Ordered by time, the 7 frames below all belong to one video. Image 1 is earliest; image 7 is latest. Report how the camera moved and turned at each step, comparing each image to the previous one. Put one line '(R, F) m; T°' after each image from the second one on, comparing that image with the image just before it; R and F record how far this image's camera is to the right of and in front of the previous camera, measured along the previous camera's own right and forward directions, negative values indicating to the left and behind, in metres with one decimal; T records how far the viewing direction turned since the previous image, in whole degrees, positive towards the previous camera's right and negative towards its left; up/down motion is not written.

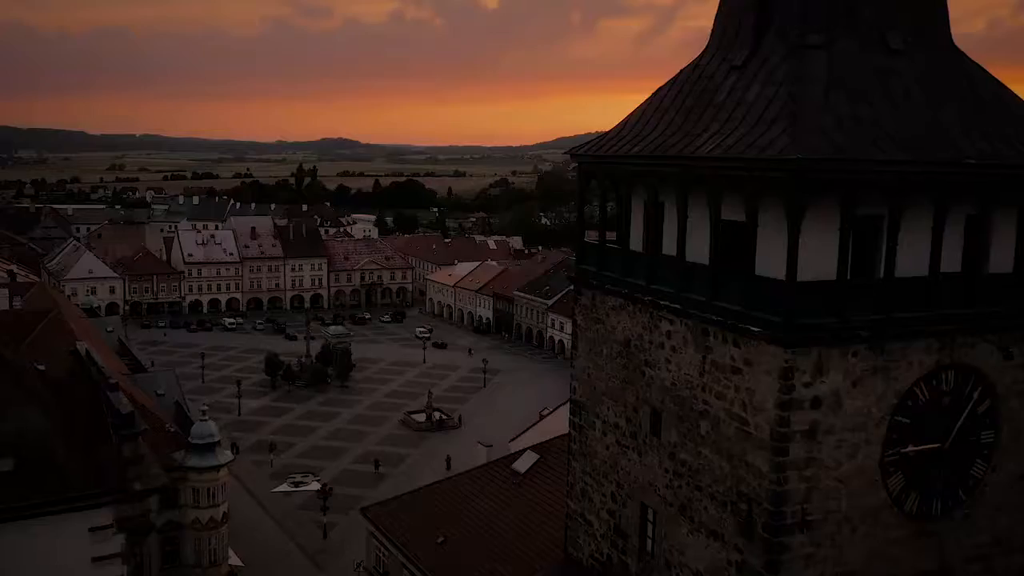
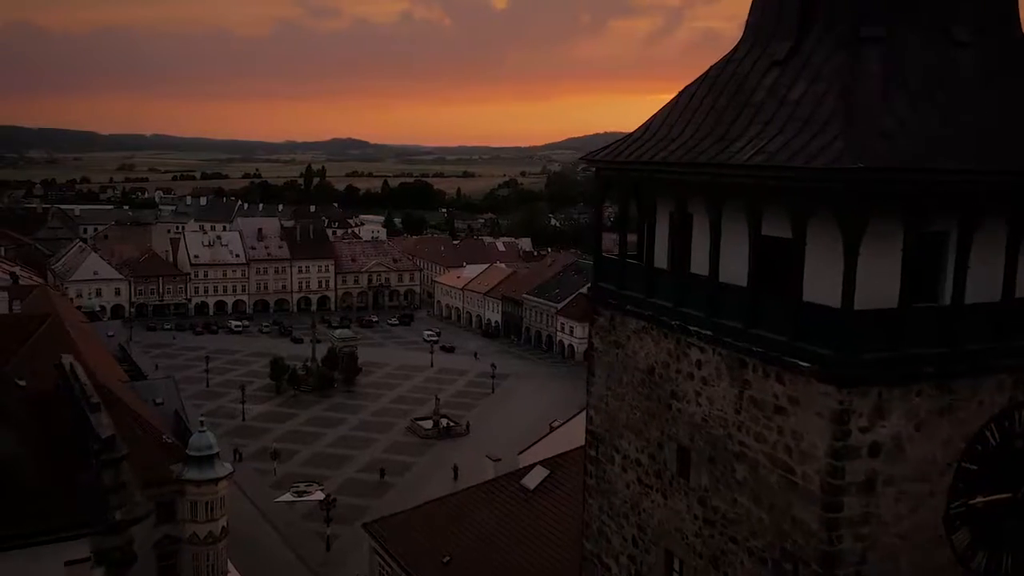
(0.0, +0.9) m; -1°
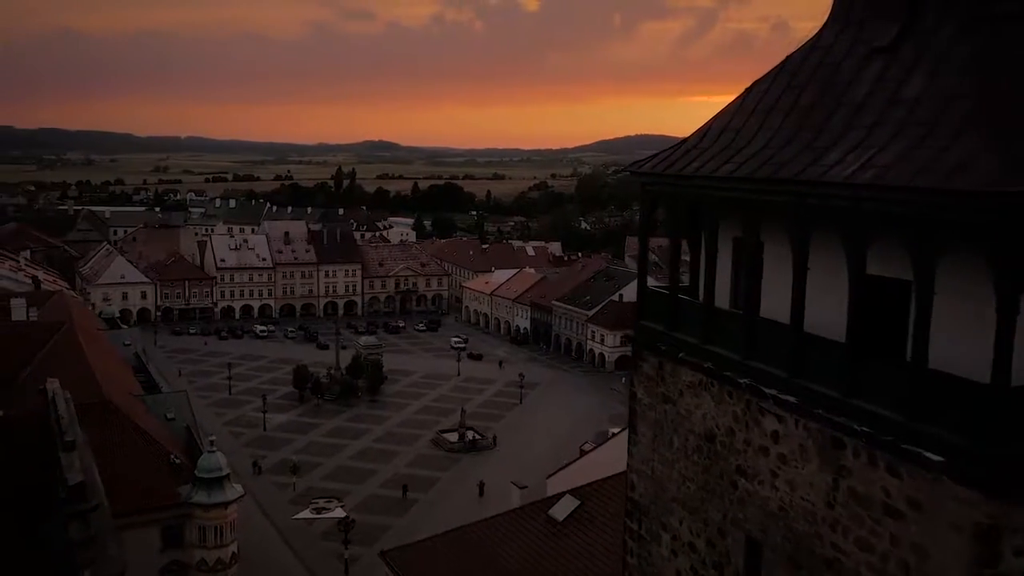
(0.0, +1.4) m; -2°
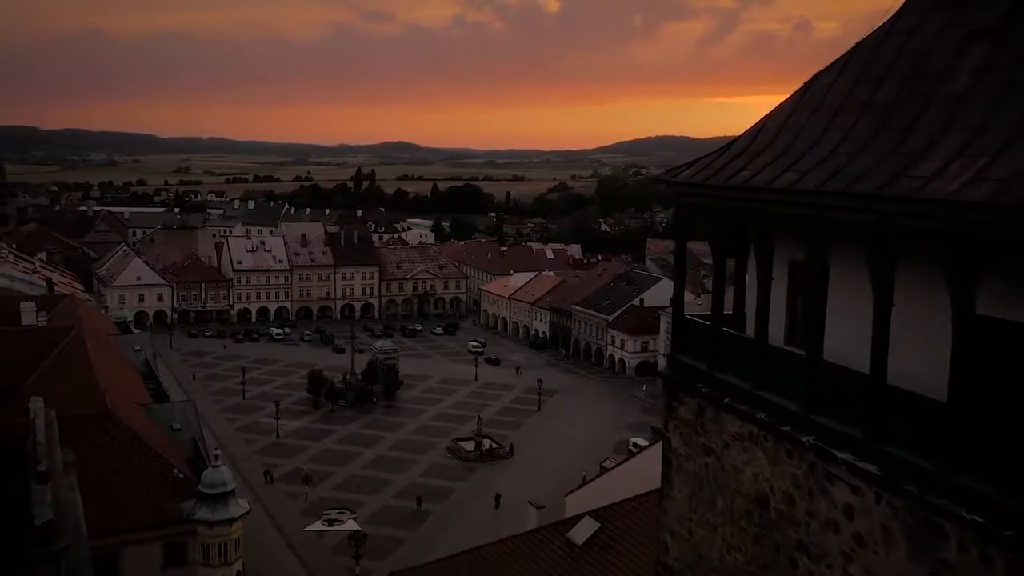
(0.0, +1.0) m; -1°
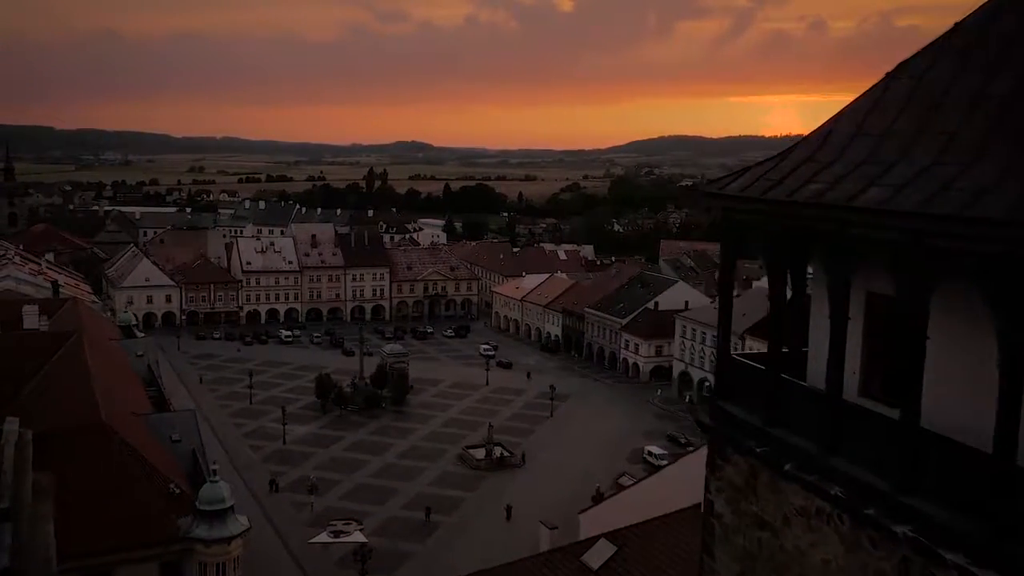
(0.0, +1.0) m; -1°
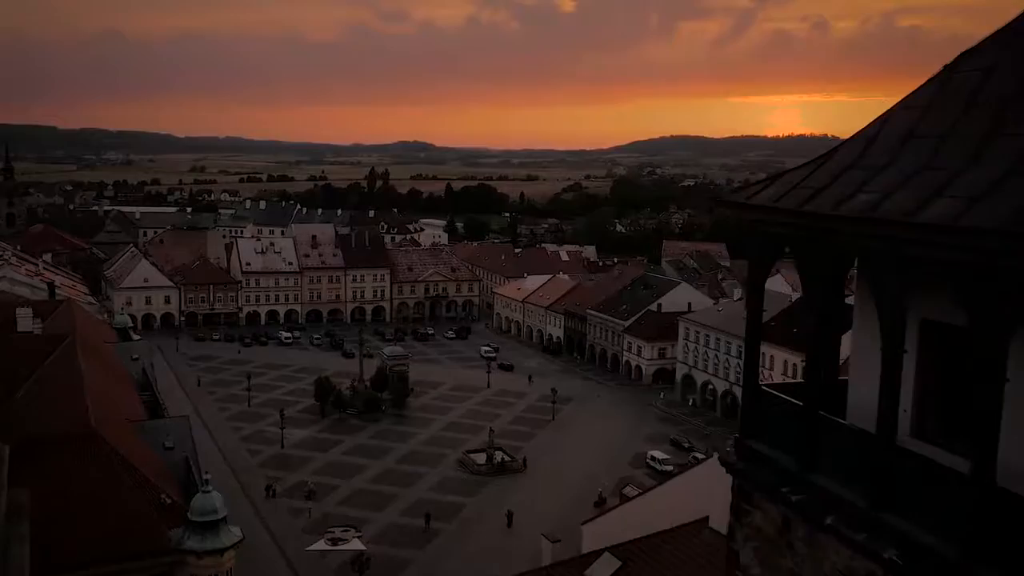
(0.0, +0.6) m; 0°
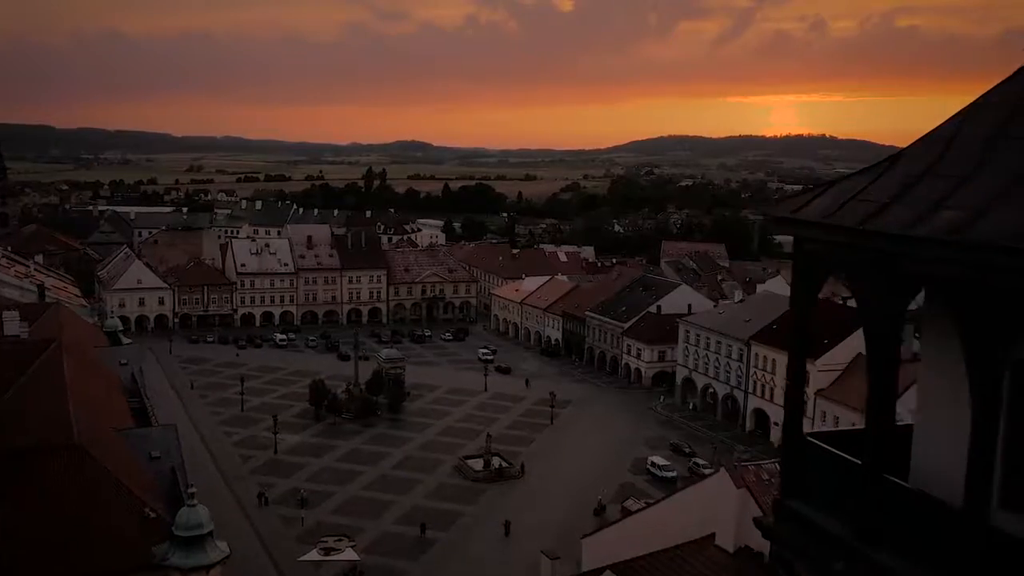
(0.0, +0.7) m; 0°
